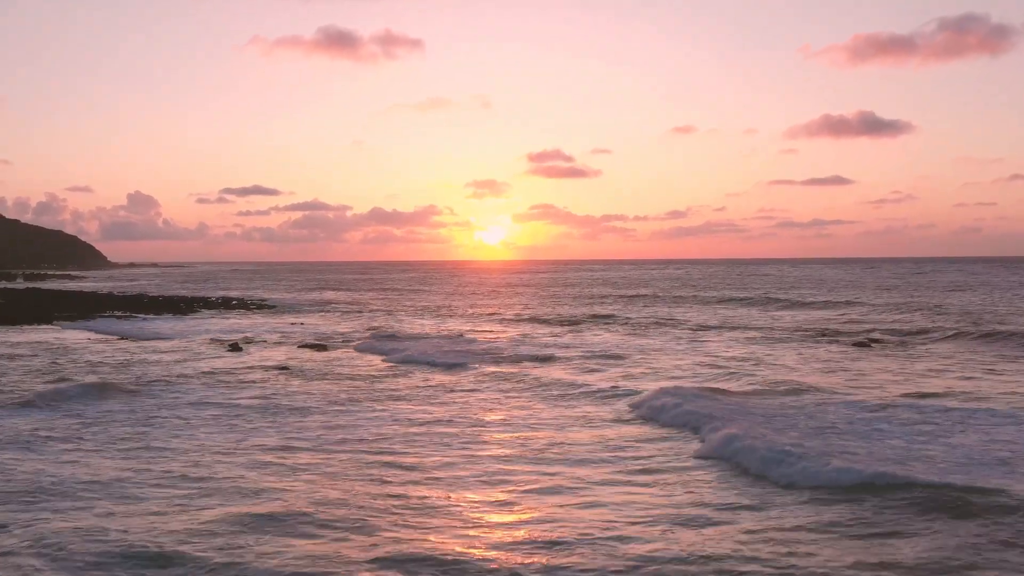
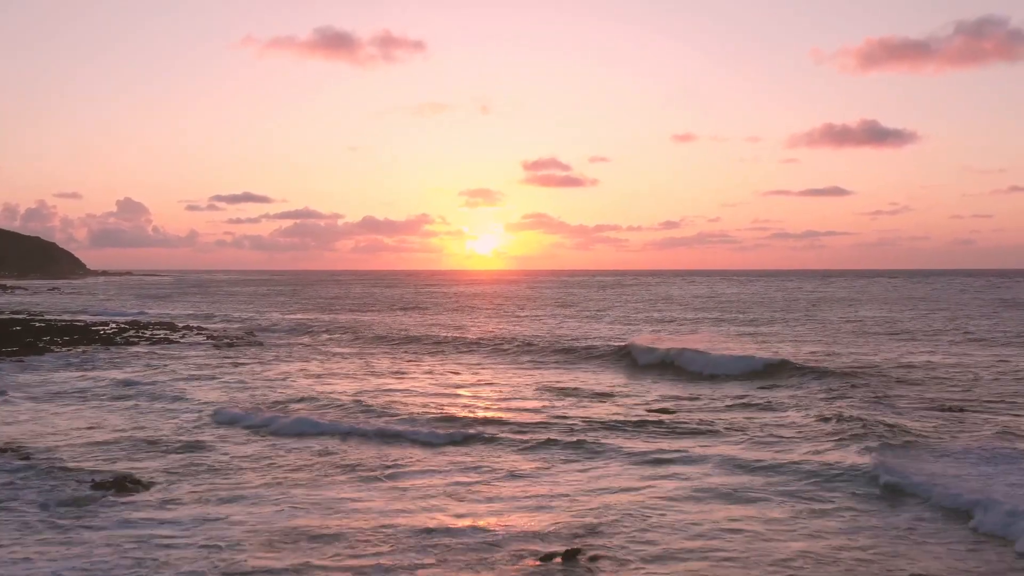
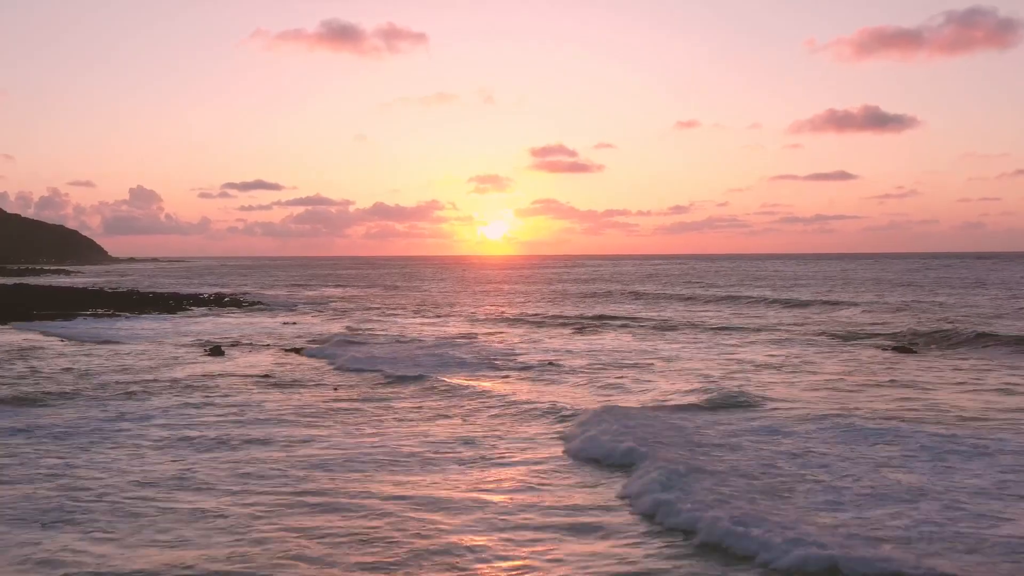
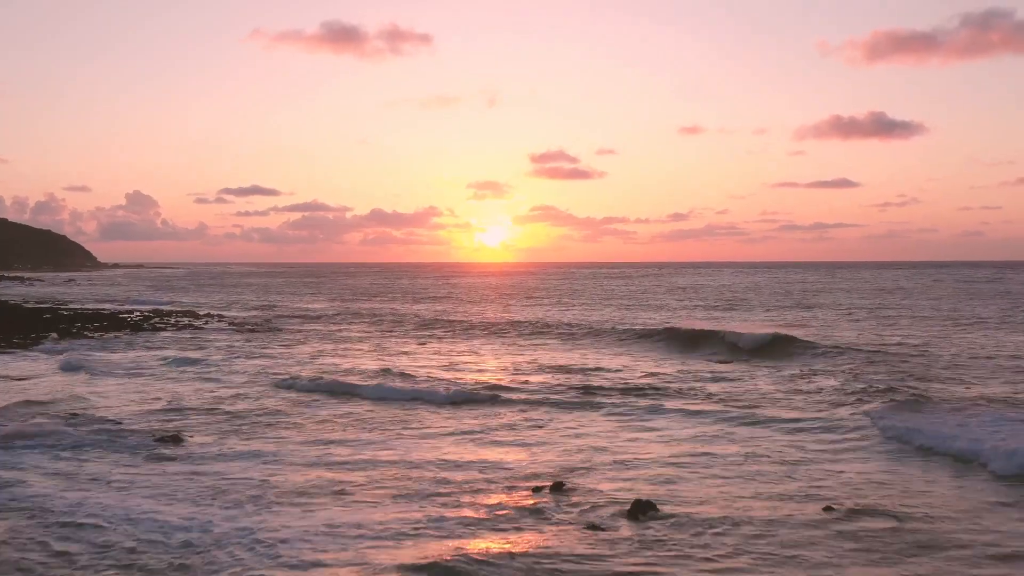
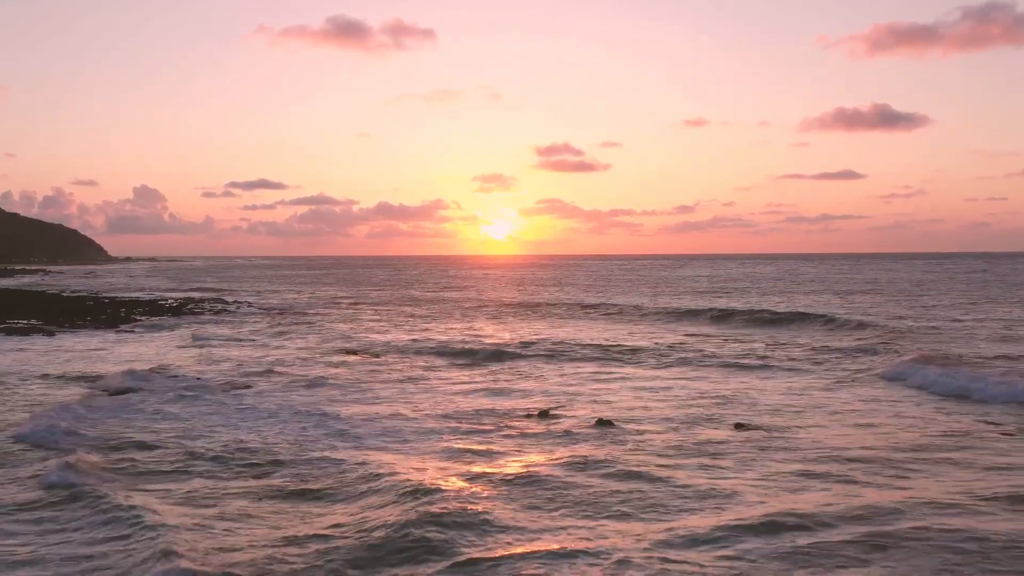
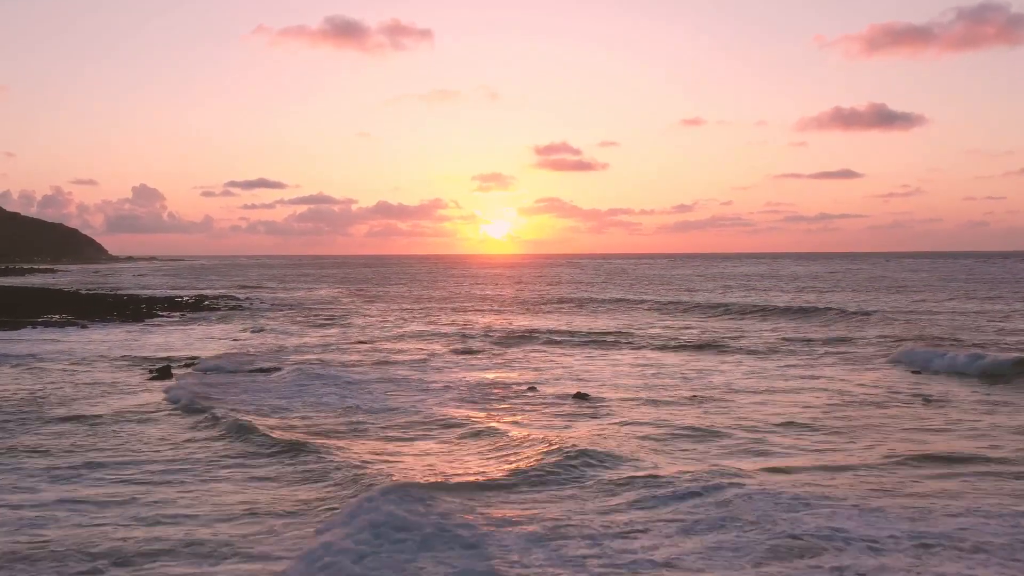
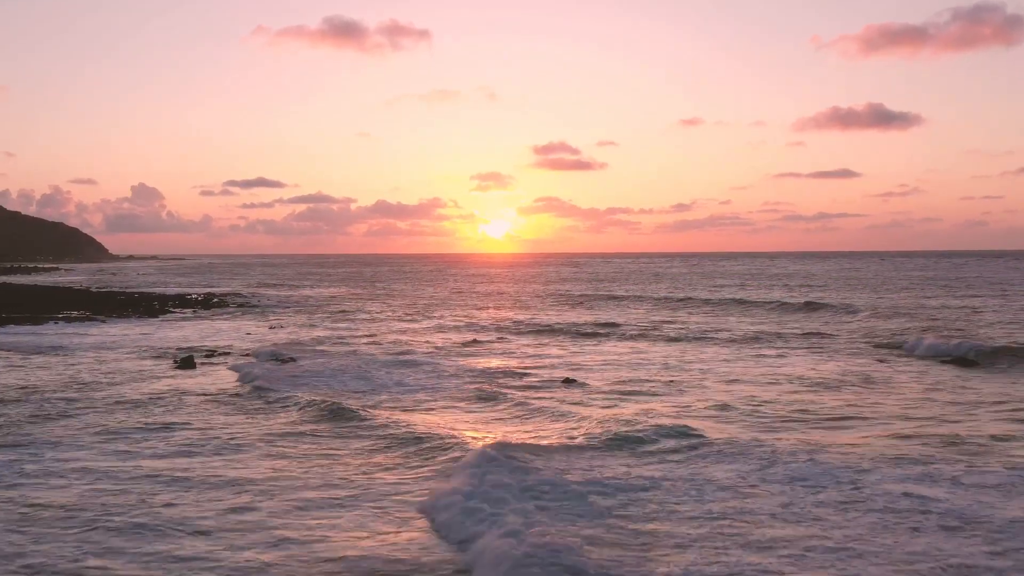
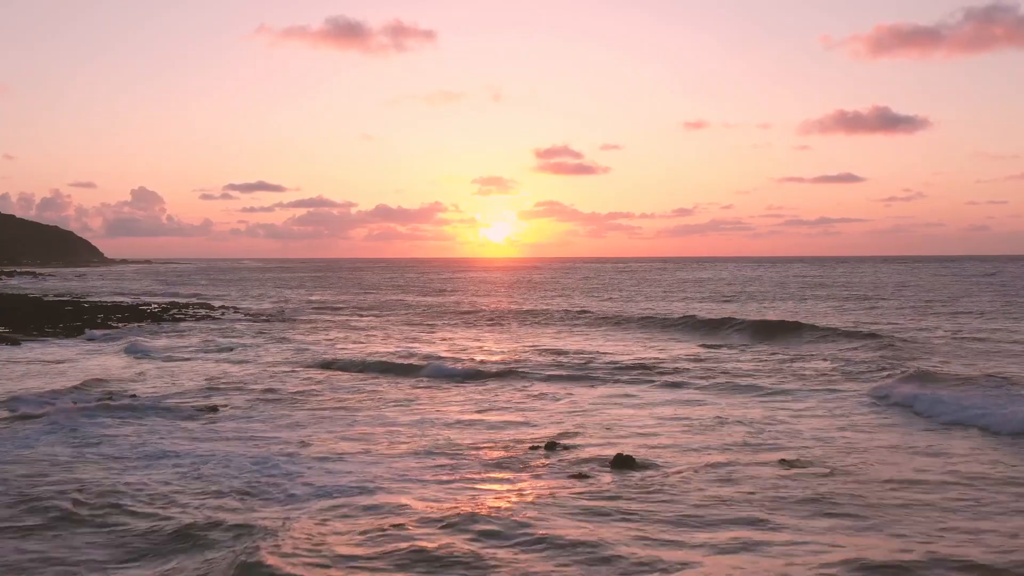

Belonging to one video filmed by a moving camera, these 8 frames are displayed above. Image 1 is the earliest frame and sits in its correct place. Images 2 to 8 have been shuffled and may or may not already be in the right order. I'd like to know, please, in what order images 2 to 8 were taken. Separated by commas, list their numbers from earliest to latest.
3, 7, 6, 5, 8, 4, 2
